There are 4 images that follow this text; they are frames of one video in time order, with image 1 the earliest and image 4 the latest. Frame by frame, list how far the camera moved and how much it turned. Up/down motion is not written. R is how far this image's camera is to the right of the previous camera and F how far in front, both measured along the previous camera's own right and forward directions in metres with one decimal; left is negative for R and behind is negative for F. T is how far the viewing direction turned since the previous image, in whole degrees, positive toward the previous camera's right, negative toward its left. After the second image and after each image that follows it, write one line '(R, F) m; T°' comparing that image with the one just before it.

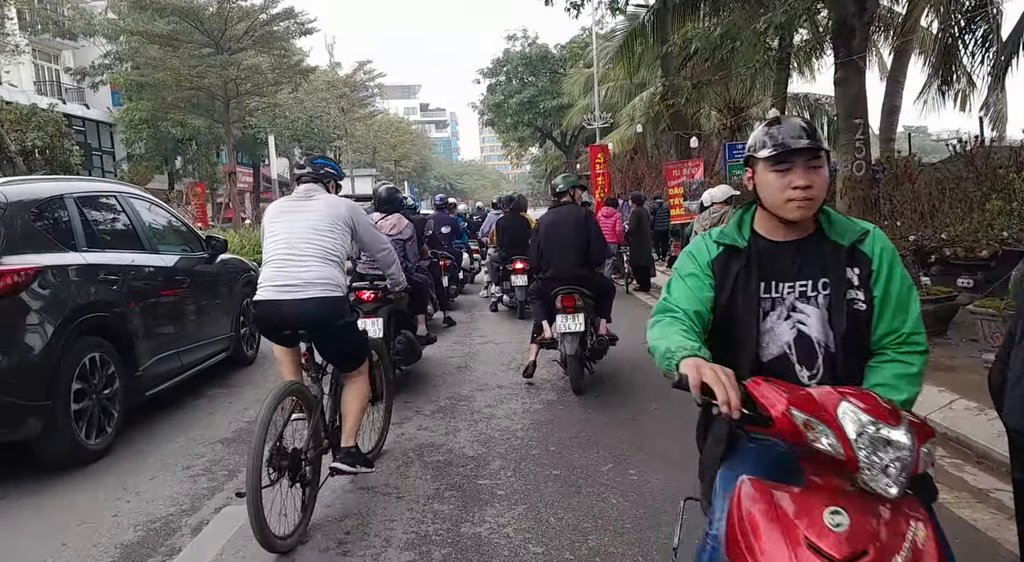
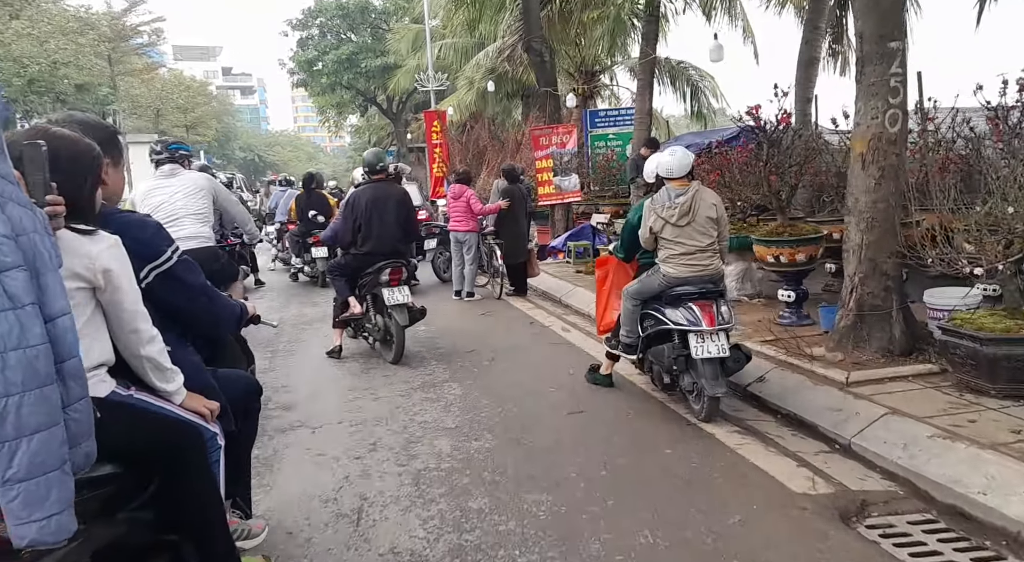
(0.0, +3.4) m; +13°
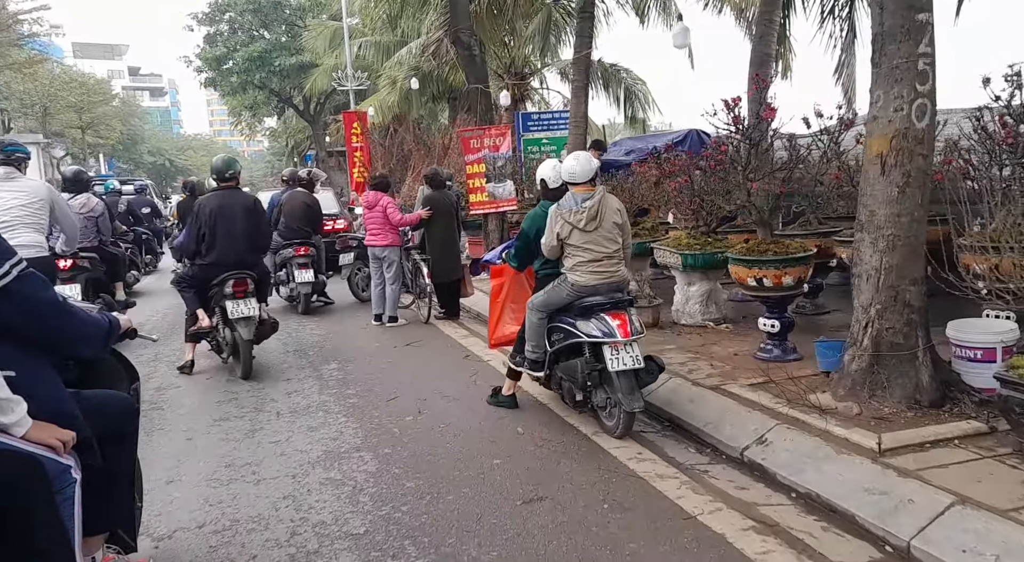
(0.0, +1.2) m; +5°
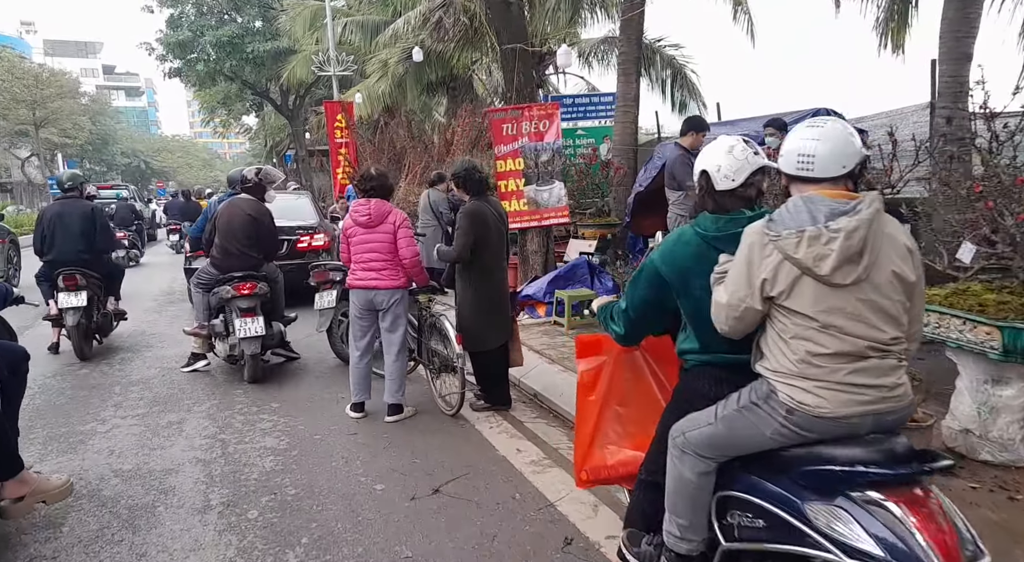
(-0.7, +3.4) m; +1°
